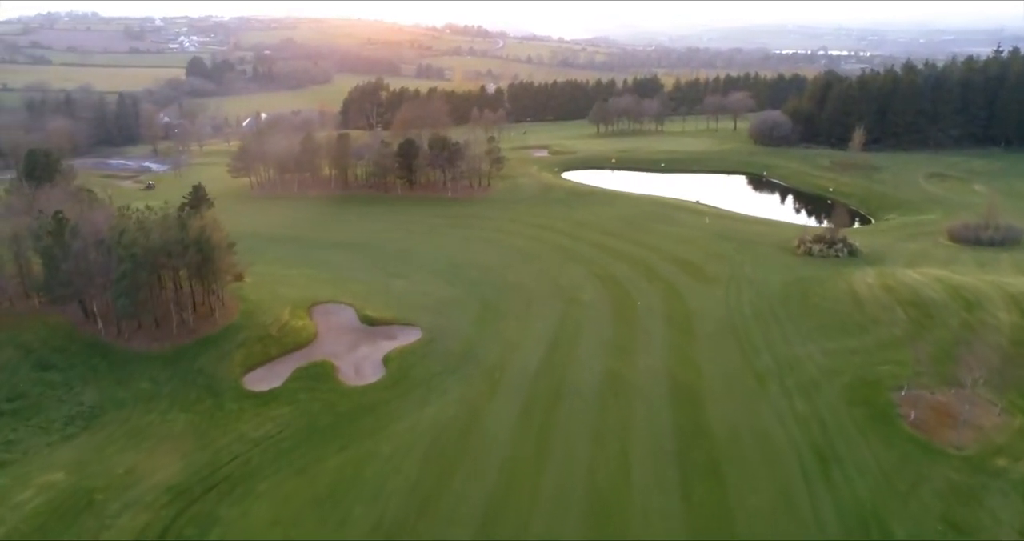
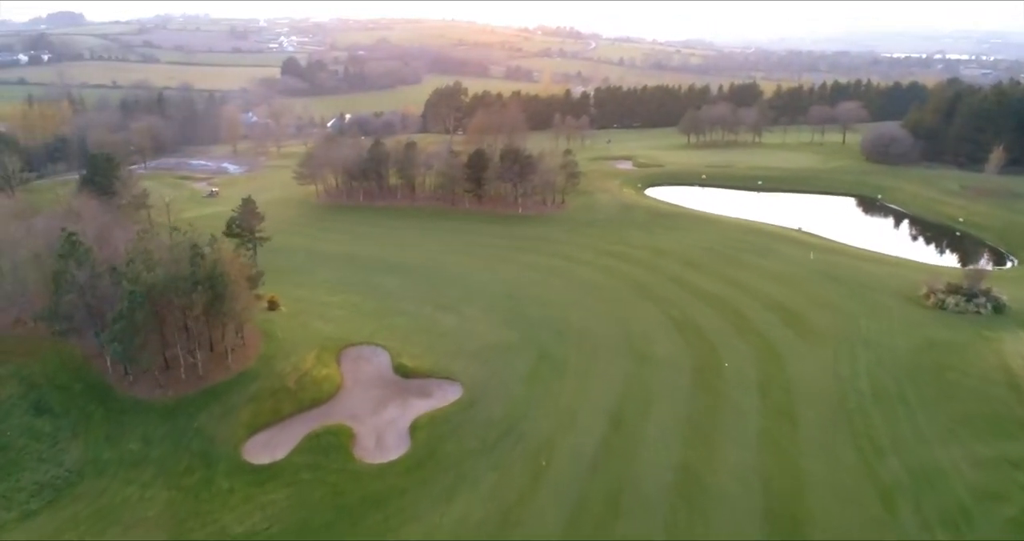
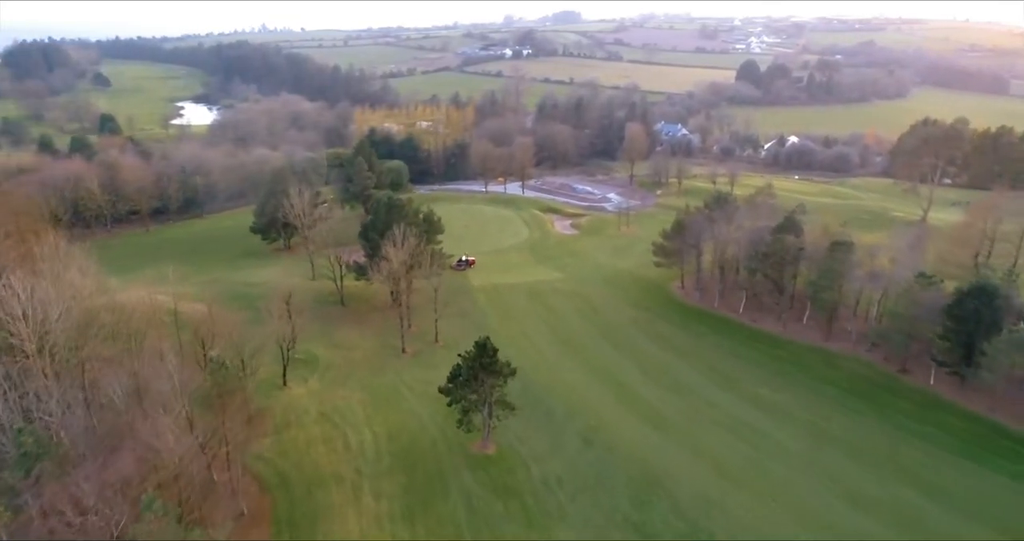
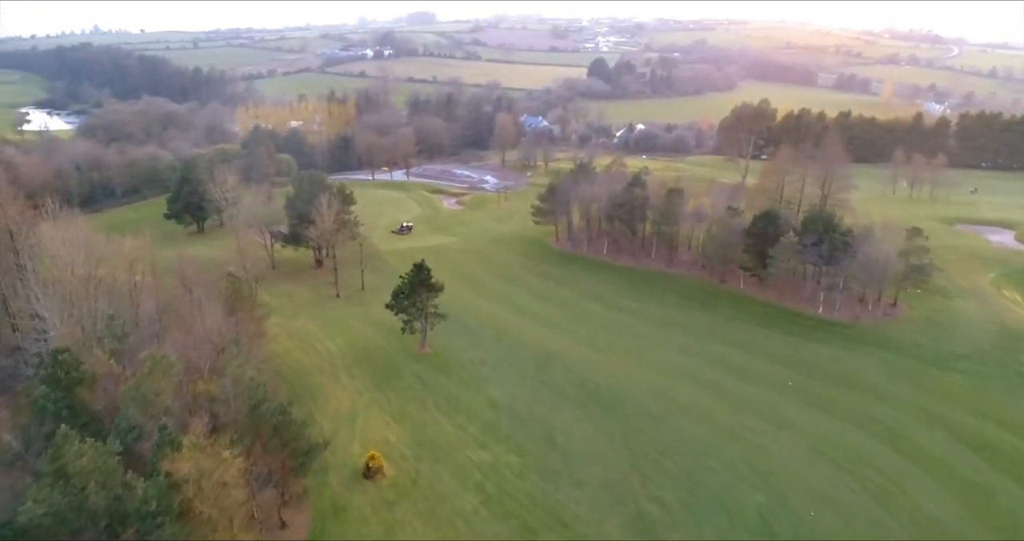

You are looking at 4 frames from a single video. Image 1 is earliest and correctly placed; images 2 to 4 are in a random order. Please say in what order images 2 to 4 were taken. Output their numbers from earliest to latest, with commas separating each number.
2, 4, 3
